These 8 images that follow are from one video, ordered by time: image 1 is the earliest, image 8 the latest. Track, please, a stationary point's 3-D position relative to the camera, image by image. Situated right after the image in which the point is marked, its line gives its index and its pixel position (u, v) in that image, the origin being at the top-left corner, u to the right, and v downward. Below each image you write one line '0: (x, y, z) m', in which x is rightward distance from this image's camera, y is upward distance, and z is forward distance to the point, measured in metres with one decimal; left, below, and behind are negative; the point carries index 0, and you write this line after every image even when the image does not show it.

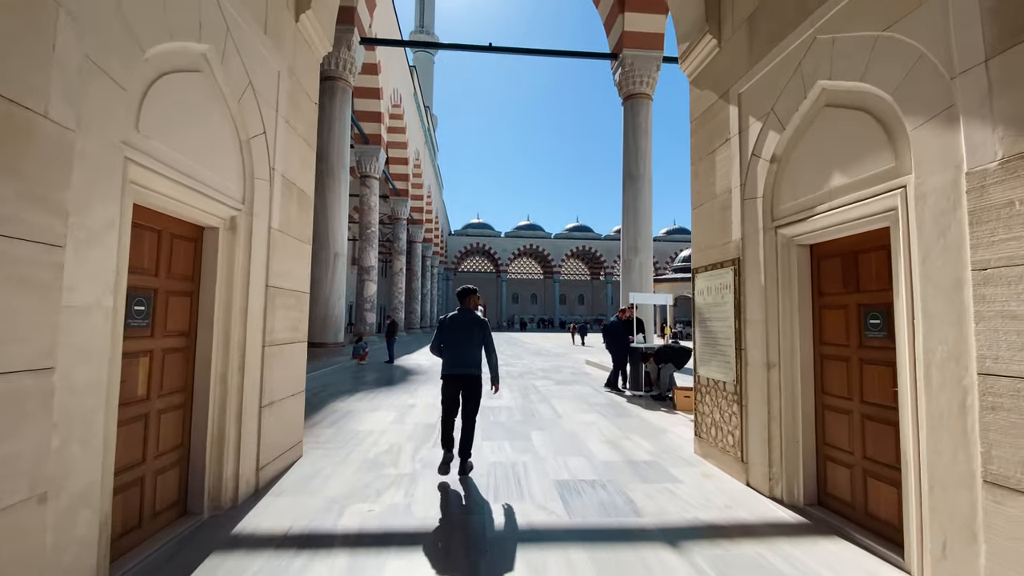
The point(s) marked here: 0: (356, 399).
0: (-2.1, -1.5, +6.4) m
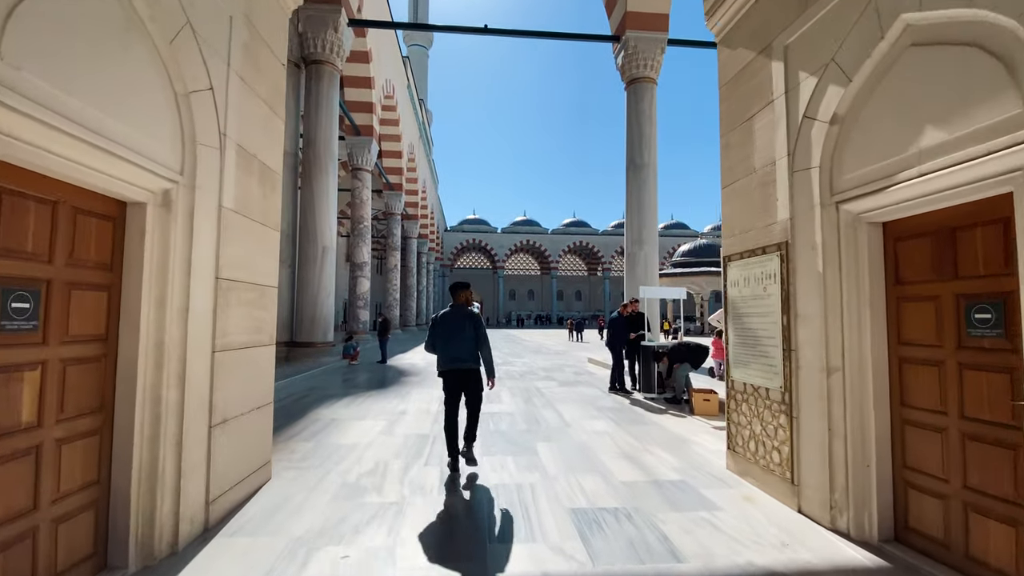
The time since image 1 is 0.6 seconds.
0: (-2.1, -1.4, +5.8) m
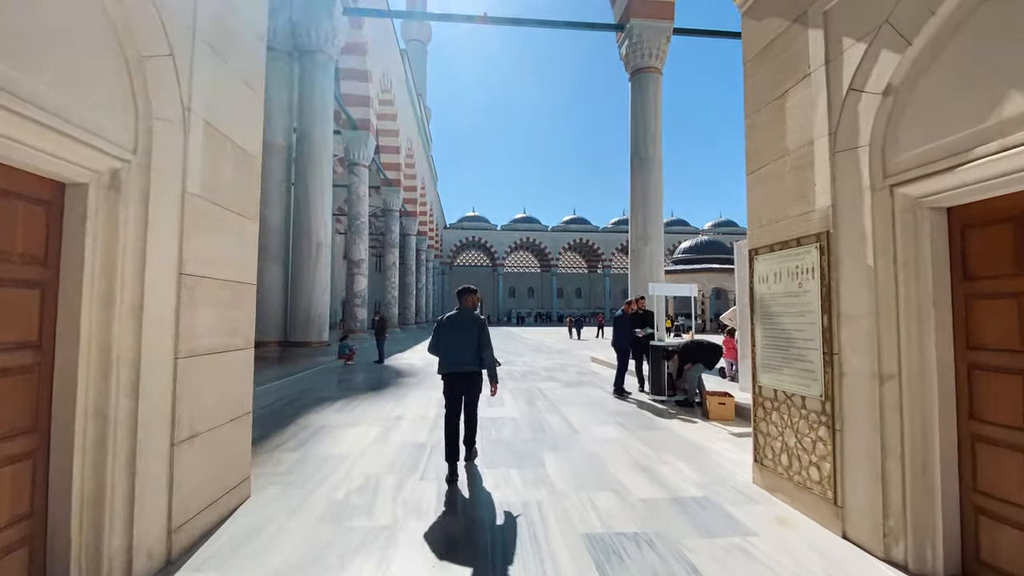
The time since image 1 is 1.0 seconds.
0: (-2.1, -1.4, +5.5) m
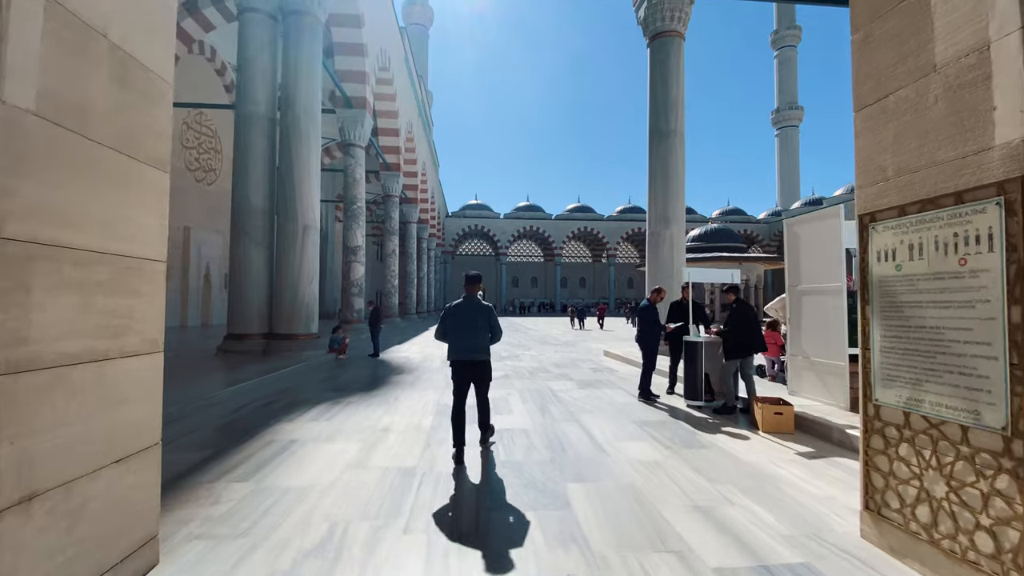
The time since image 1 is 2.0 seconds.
0: (-2.0, -1.3, +4.6) m
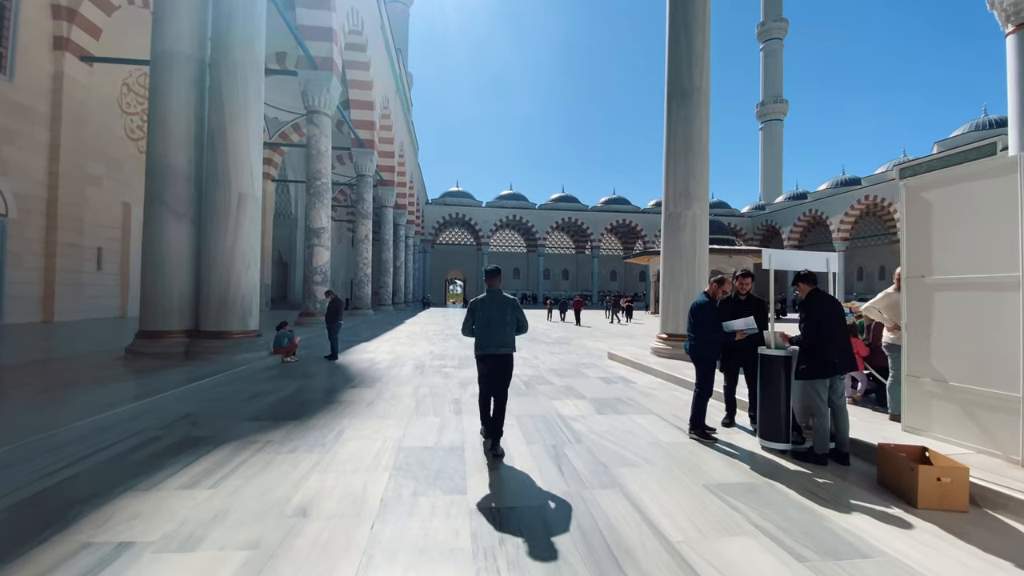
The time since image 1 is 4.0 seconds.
0: (-2.0, -1.1, +2.9) m
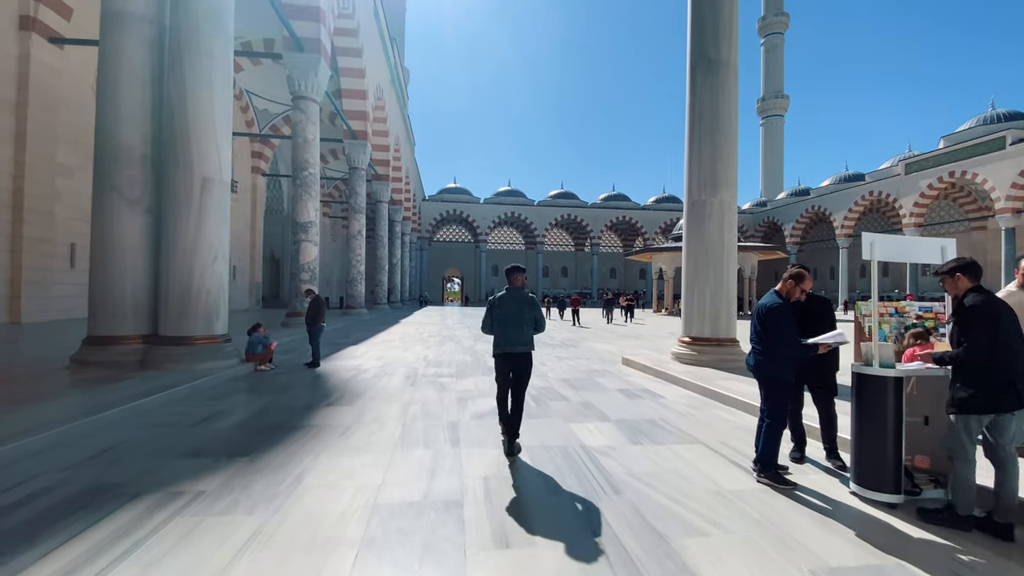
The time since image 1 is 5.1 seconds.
0: (-1.9, -1.1, +2.0) m
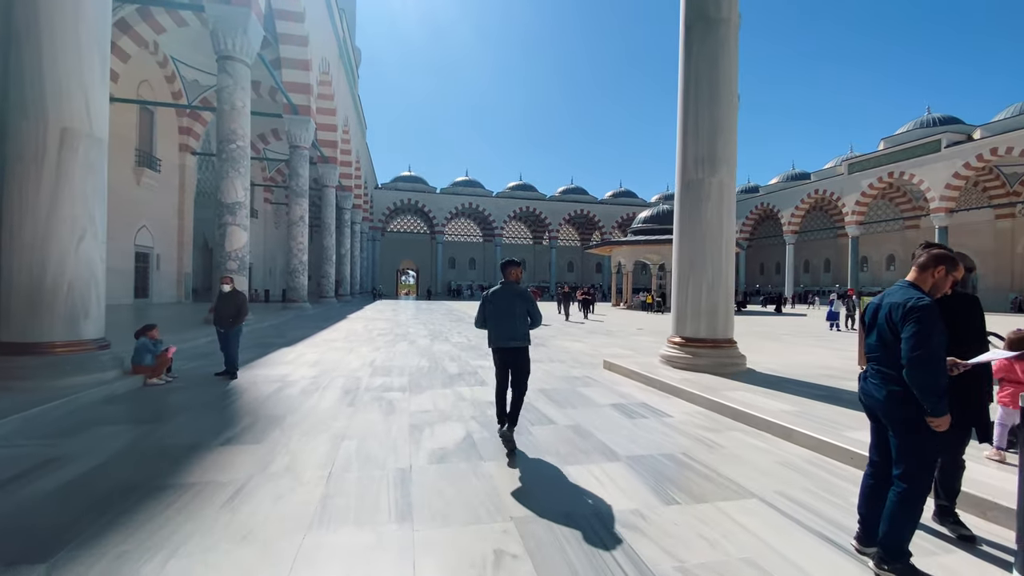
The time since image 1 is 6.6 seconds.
0: (-1.8, -1.1, +0.7) m
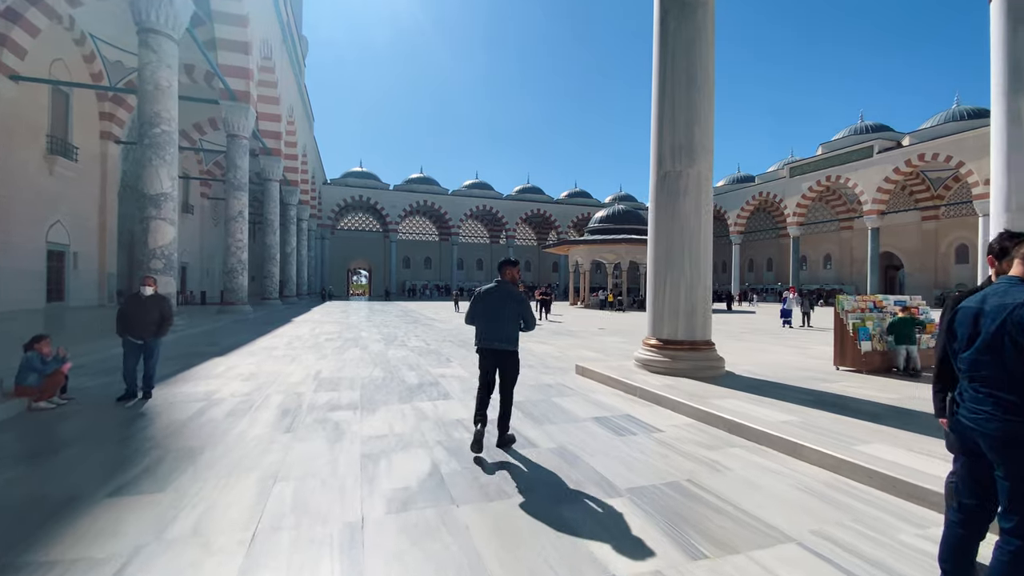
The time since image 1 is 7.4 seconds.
0: (-1.7, -1.1, 0.0) m
